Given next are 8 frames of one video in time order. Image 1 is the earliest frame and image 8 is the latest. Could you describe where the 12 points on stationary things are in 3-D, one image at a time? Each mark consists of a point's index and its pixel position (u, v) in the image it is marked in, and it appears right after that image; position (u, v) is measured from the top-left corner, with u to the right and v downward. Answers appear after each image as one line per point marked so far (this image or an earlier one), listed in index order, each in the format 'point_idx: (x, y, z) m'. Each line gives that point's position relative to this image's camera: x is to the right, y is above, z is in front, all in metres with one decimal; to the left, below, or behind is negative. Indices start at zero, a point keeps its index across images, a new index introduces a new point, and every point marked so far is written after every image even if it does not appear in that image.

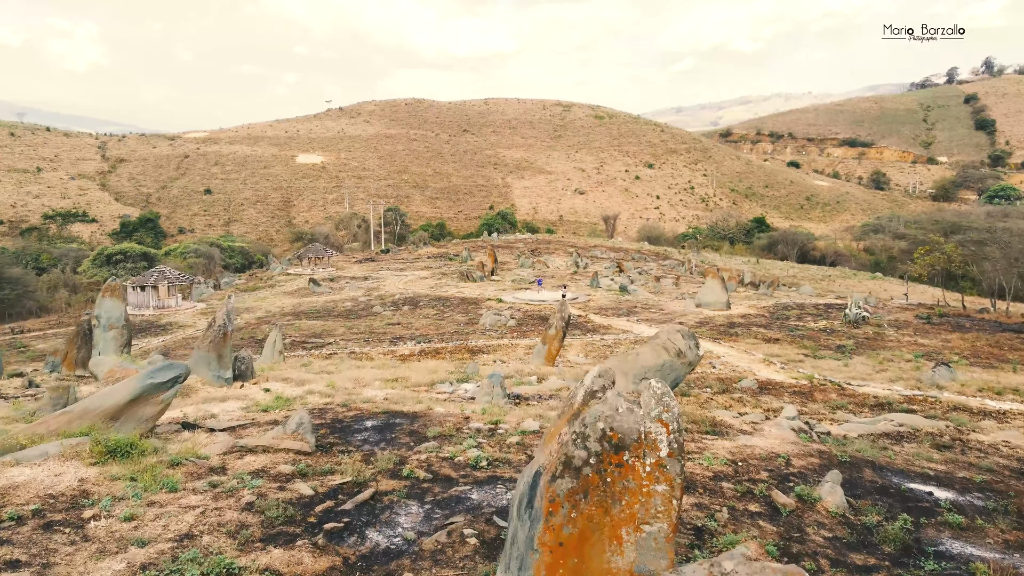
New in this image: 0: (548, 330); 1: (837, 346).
0: (+0.6, -0.7, +14.1) m
1: (+7.8, -1.4, +20.0) m
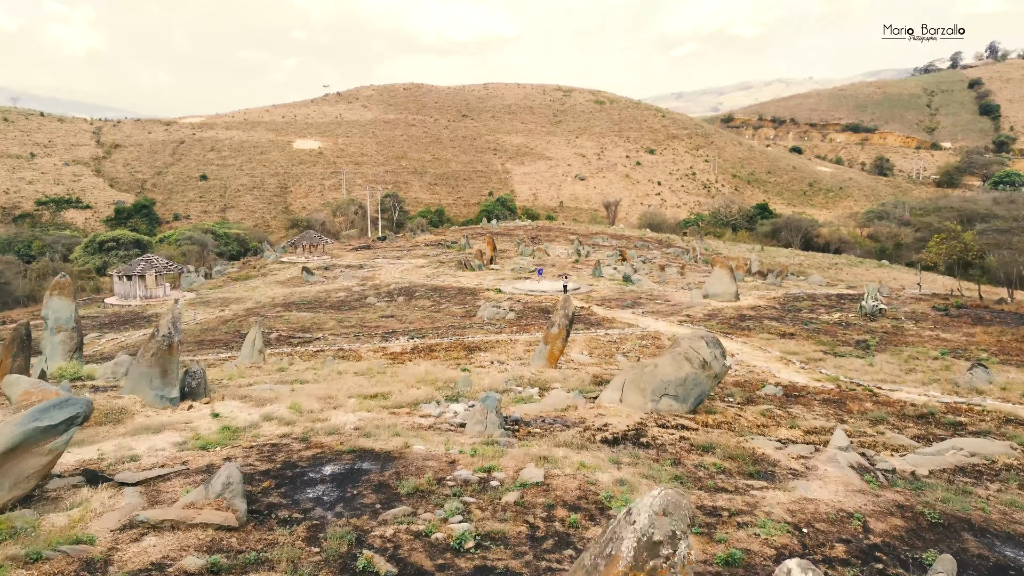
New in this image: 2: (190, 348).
0: (+0.6, -0.6, +12.9) m
1: (+7.8, -1.2, +18.8) m
2: (-7.2, -1.4, +18.5) m
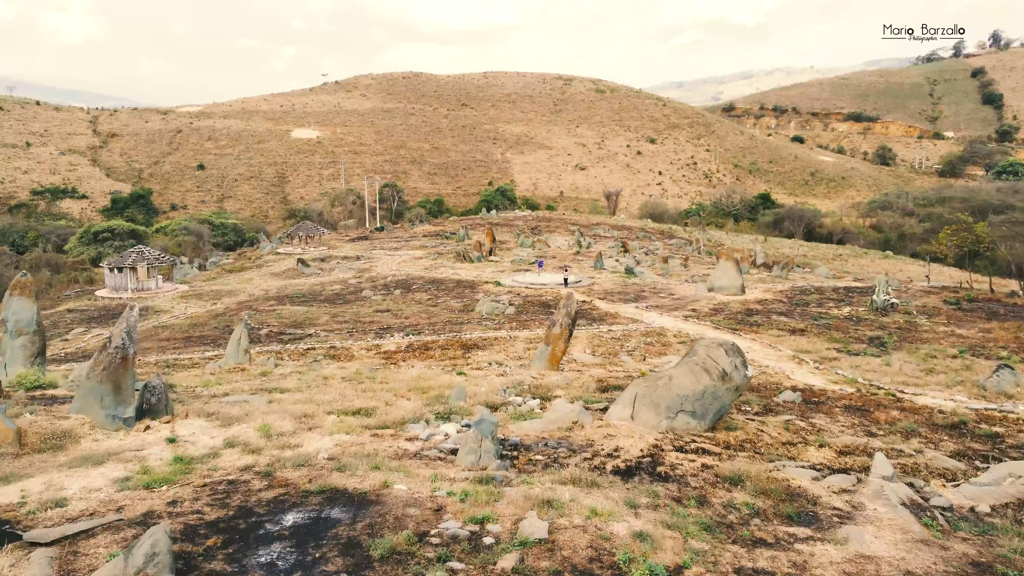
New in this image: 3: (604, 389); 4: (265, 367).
0: (+0.6, -0.6, +12.2) m
1: (+7.8, -1.1, +18.1) m
2: (-7.2, -1.2, +17.8) m
3: (+1.1, -1.2, +9.5) m
4: (-3.6, -1.1, +12.1) m
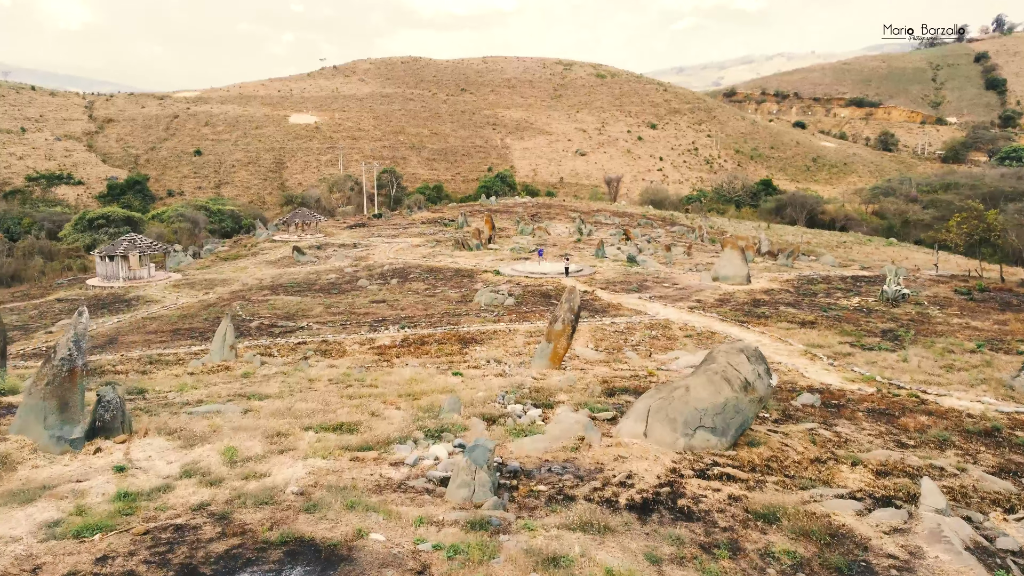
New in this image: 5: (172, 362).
0: (+0.6, -0.5, +11.5) m
1: (+7.8, -0.9, +17.4) m
2: (-7.2, -1.1, +17.1) m
3: (+1.1, -1.1, +8.9) m
4: (-3.6, -1.1, +11.4) m
5: (-5.4, -1.2, +13.2) m
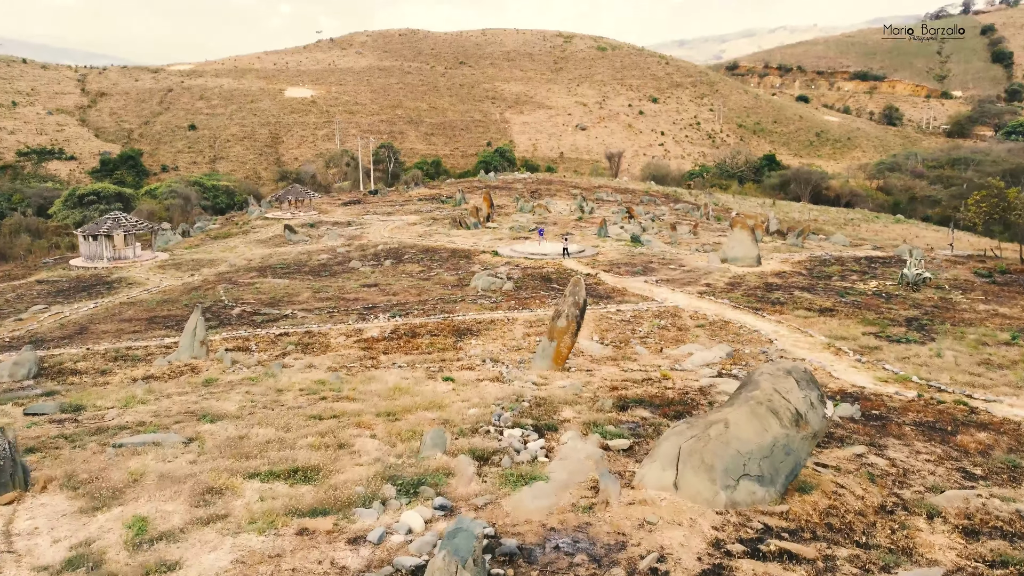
0: (+0.6, -0.4, +10.3) m
1: (+7.7, -0.7, +16.3) m
2: (-7.2, -0.8, +16.0) m
3: (+1.0, -1.1, +7.7) m
4: (-3.6, -1.0, +10.3) m
5: (-5.4, -1.0, +12.0) m
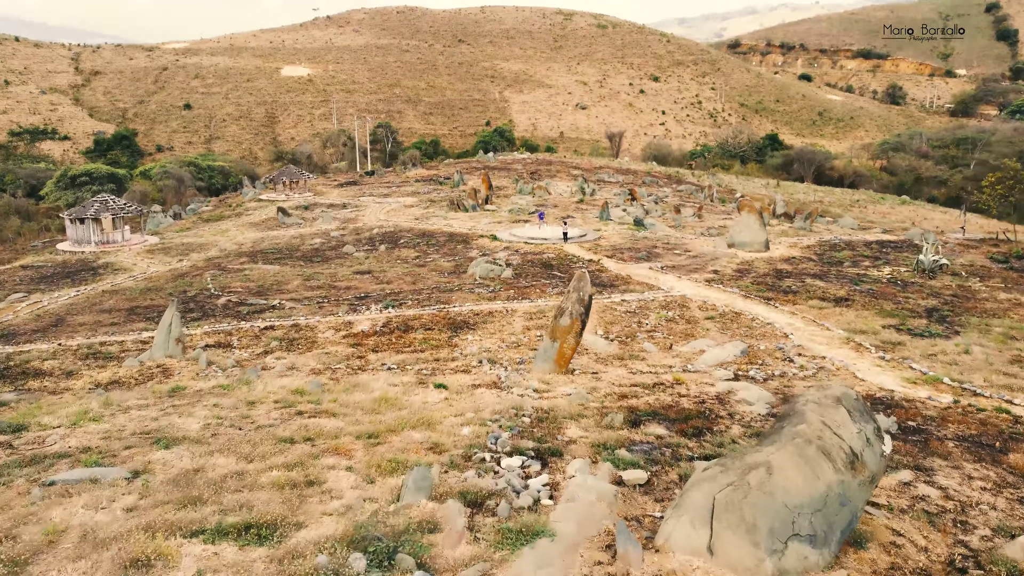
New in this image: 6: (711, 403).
0: (+0.5, -0.4, +9.5) m
1: (+7.7, -0.5, +15.4) m
2: (-7.2, -0.6, +15.1) m
3: (+1.0, -1.1, +6.9) m
4: (-3.6, -0.9, +9.4) m
5: (-5.4, -0.9, +11.2) m
6: (+1.9, -1.1, +7.9) m
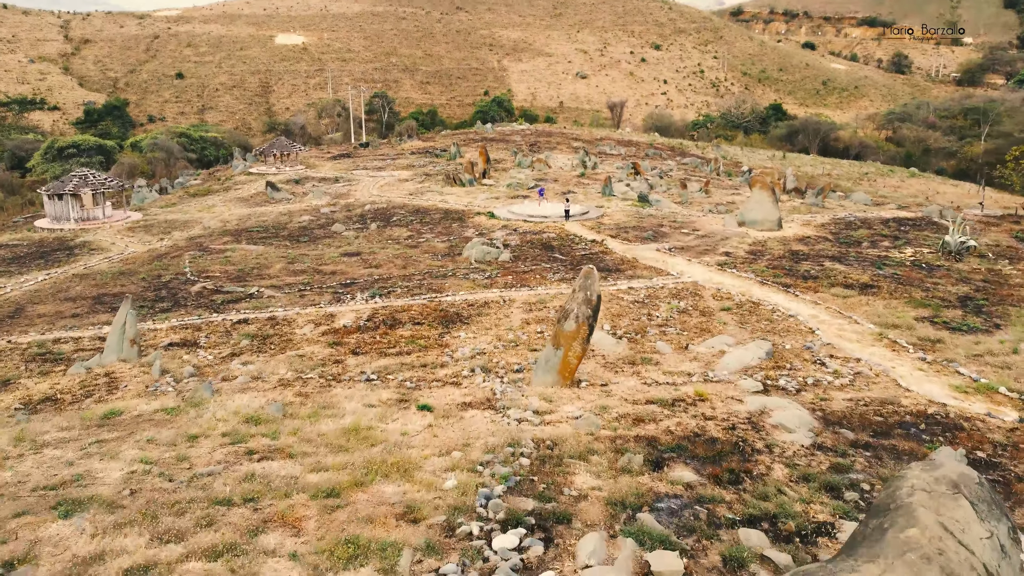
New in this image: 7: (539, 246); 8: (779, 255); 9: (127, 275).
0: (+0.5, -0.4, +8.3) m
1: (+7.7, -0.2, +14.2) m
2: (-7.3, -0.4, +13.9) m
3: (+1.0, -1.2, +5.7) m
4: (-3.7, -0.9, +8.2) m
5: (-5.5, -0.9, +10.0) m
6: (+1.9, -1.1, +6.7) m
7: (+0.6, +1.0, +19.1) m
8: (+6.0, +0.7, +18.7) m
9: (-8.4, +0.3, +18.3) m
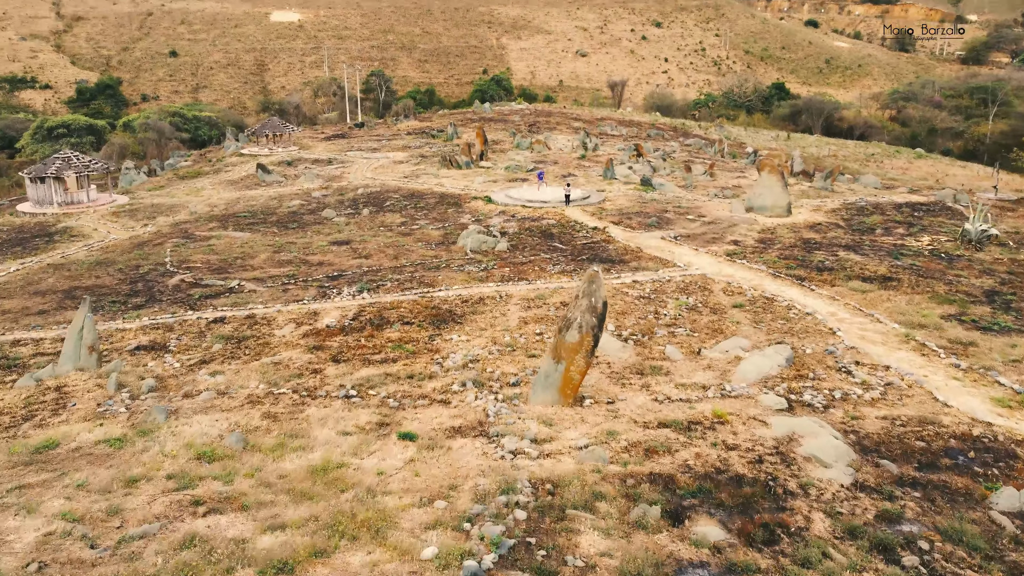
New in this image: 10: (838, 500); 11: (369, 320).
0: (+0.5, -0.4, +7.4) m
1: (+7.6, -0.1, +13.3) m
2: (-7.3, -0.3, +13.0) m
3: (+1.0, -1.3, +4.9) m
4: (-3.7, -1.0, +7.4) m
5: (-5.5, -0.9, +9.1) m
6: (+1.8, -1.2, +5.9) m
7: (+0.6, +1.2, +18.2) m
8: (+5.9, +0.9, +17.7) m
9: (-8.5, +0.5, +17.3) m
10: (+2.0, -1.3, +5.2) m
11: (-1.9, -0.4, +11.3) m
